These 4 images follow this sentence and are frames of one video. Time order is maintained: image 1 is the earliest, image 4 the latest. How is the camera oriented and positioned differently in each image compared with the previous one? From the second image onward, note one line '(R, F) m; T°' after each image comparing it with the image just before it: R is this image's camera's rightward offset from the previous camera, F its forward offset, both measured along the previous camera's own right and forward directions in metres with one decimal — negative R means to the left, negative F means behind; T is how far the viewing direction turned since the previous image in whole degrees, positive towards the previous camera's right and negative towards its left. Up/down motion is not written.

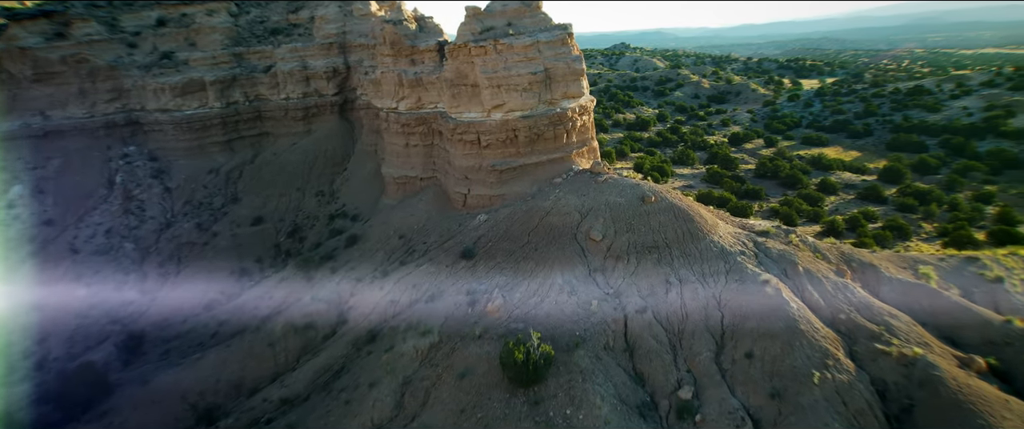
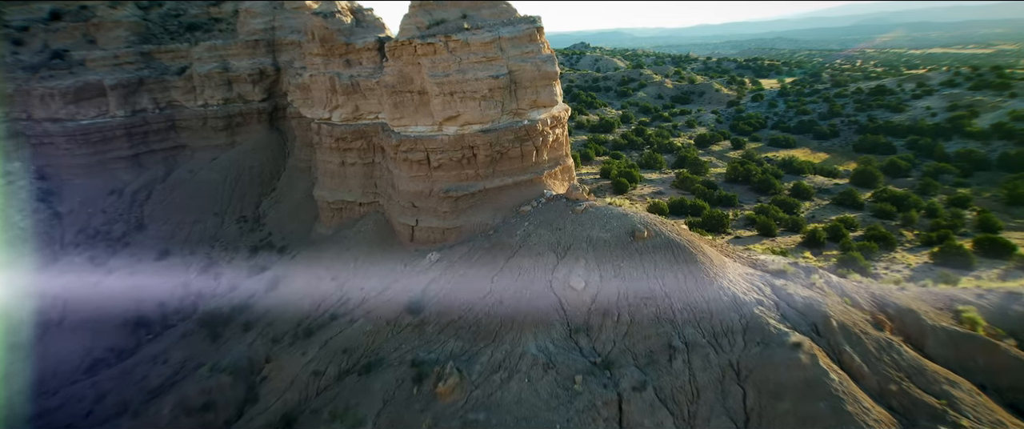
(+0.2, +3.0) m; +4°
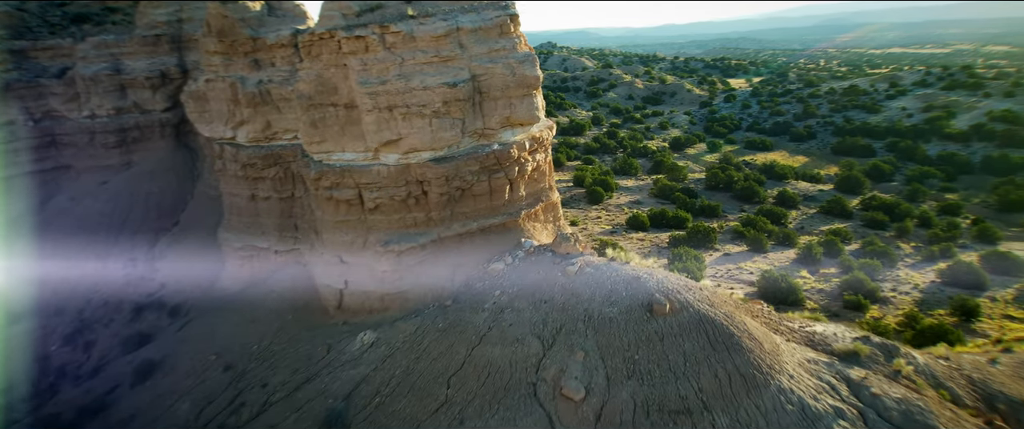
(+0.1, +3.5) m; +3°
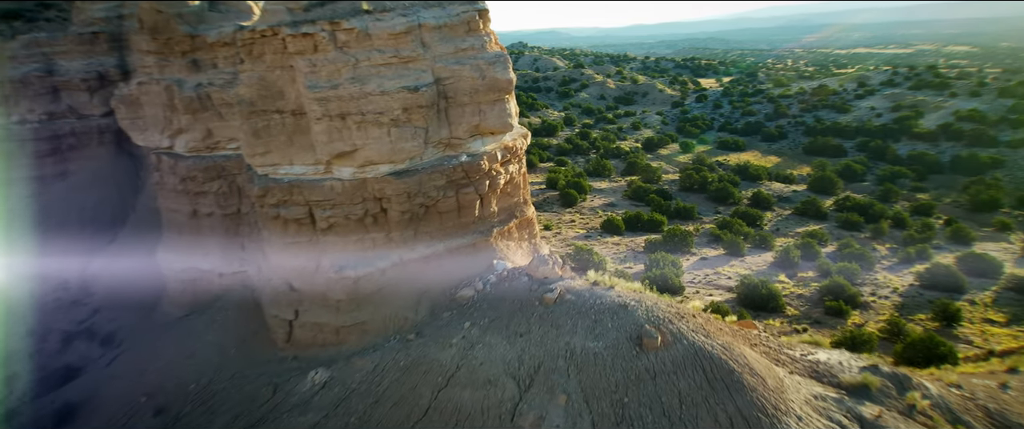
(+0.1, +1.0) m; +2°
